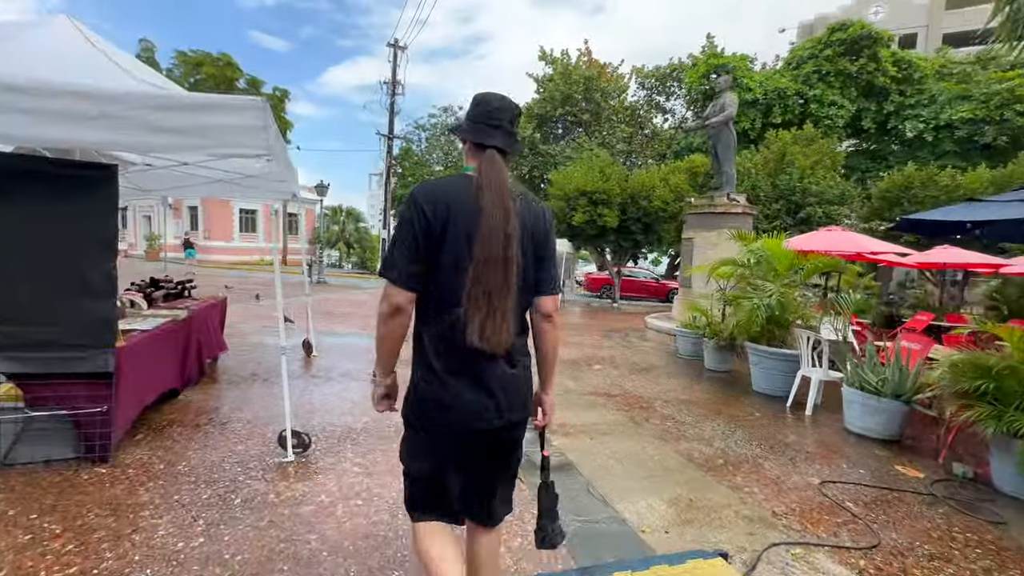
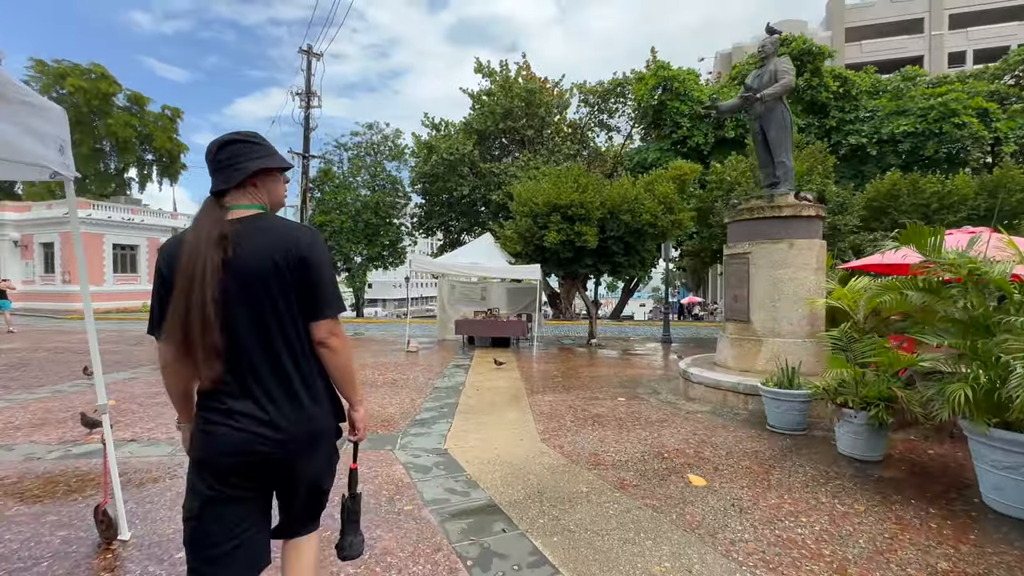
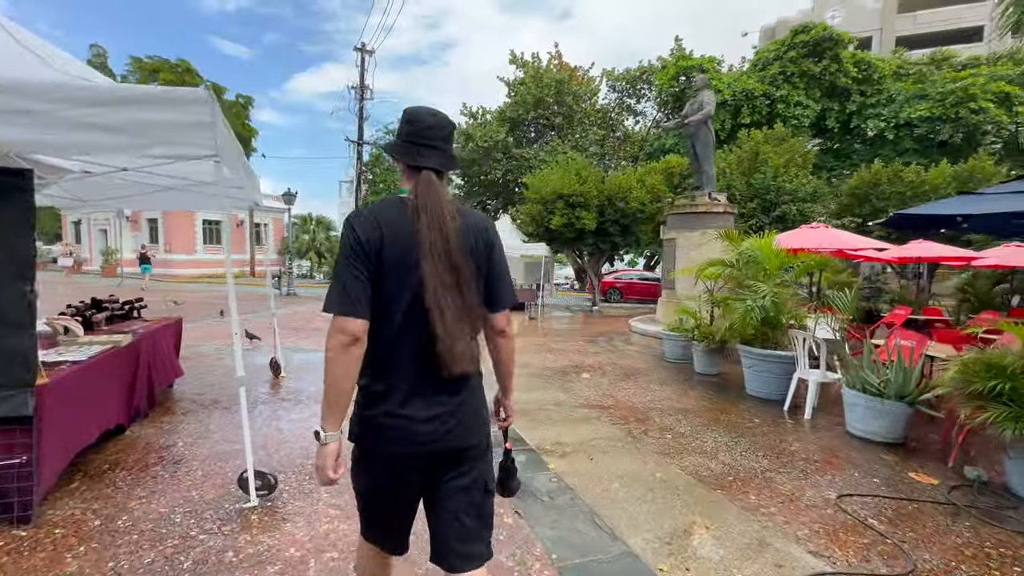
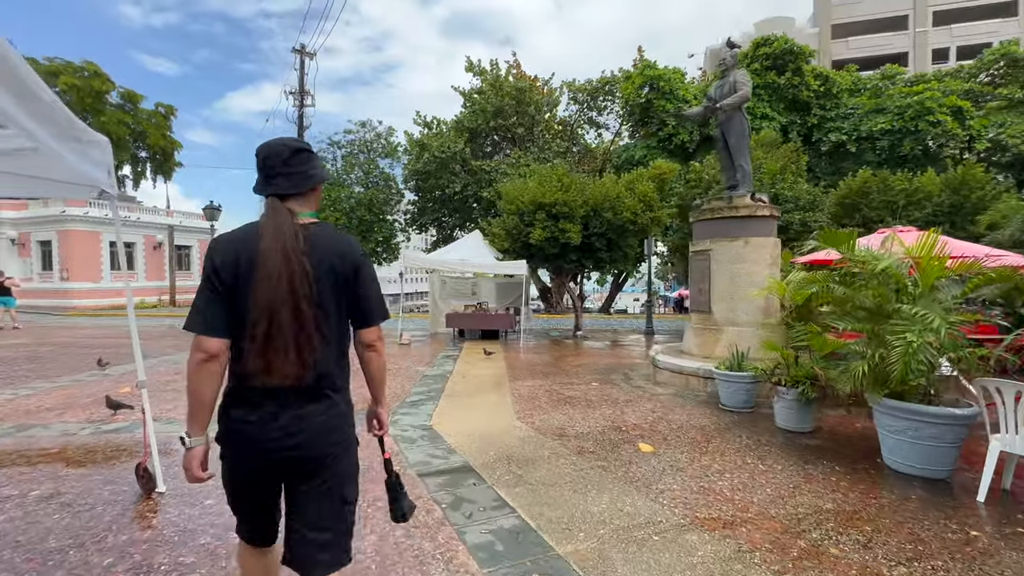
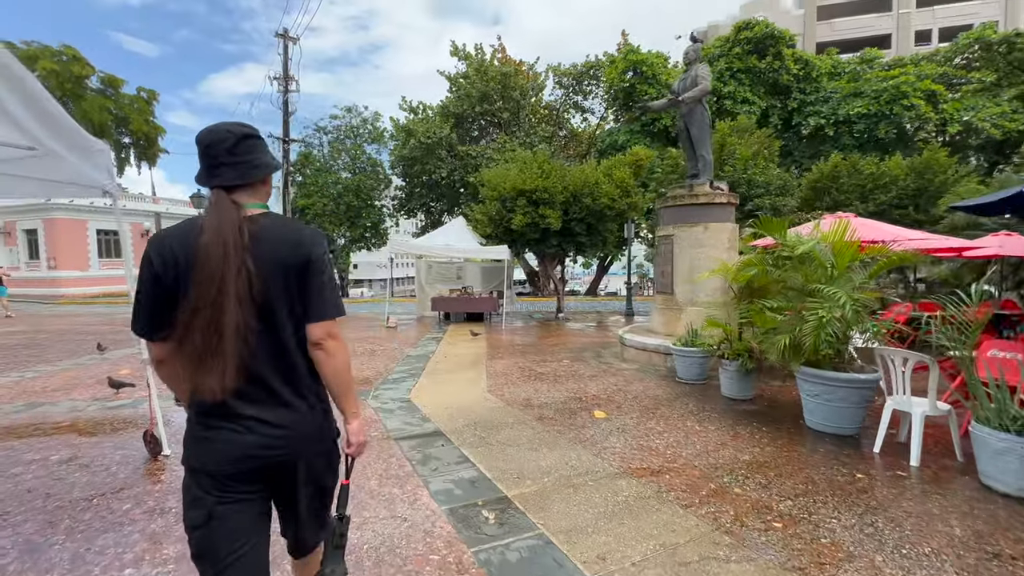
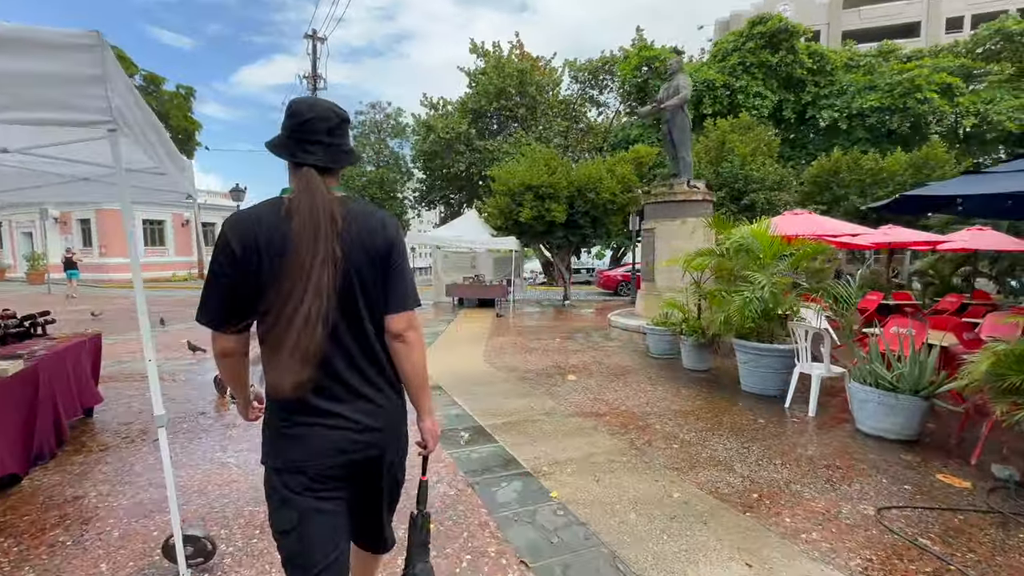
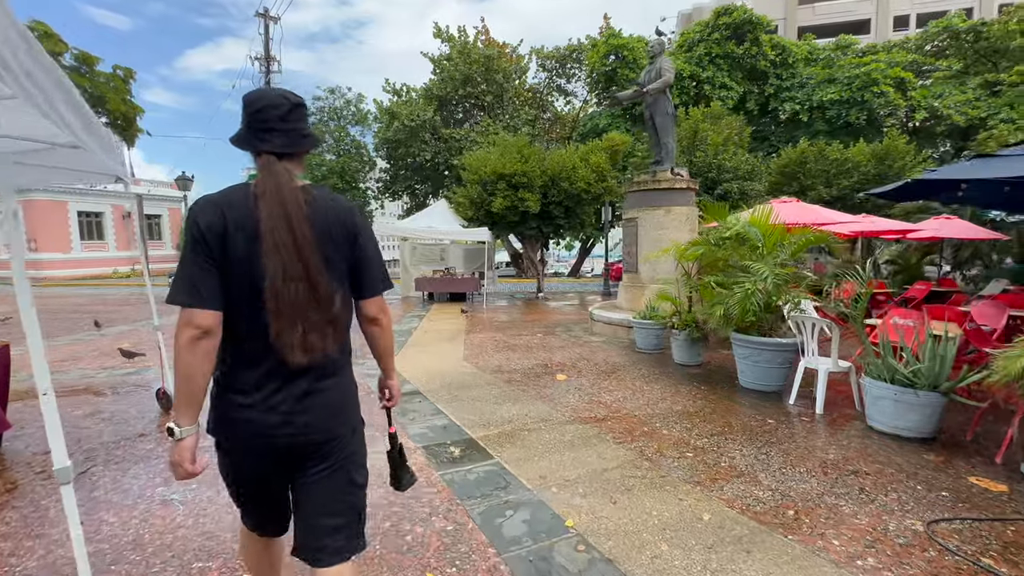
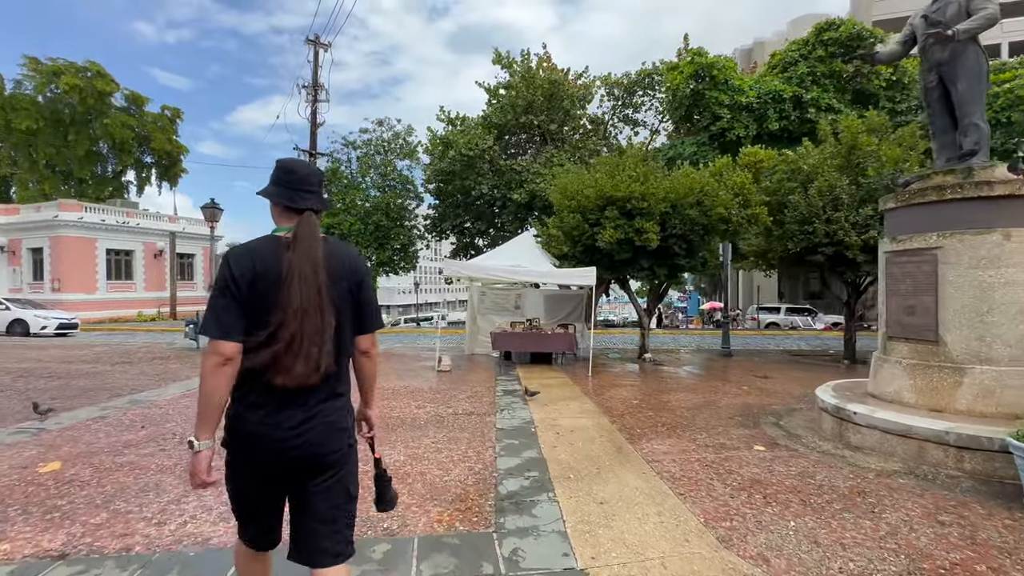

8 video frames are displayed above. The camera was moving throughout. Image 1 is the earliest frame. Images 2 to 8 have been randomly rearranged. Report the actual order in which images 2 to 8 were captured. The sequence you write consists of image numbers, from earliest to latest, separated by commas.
3, 6, 7, 5, 4, 2, 8
